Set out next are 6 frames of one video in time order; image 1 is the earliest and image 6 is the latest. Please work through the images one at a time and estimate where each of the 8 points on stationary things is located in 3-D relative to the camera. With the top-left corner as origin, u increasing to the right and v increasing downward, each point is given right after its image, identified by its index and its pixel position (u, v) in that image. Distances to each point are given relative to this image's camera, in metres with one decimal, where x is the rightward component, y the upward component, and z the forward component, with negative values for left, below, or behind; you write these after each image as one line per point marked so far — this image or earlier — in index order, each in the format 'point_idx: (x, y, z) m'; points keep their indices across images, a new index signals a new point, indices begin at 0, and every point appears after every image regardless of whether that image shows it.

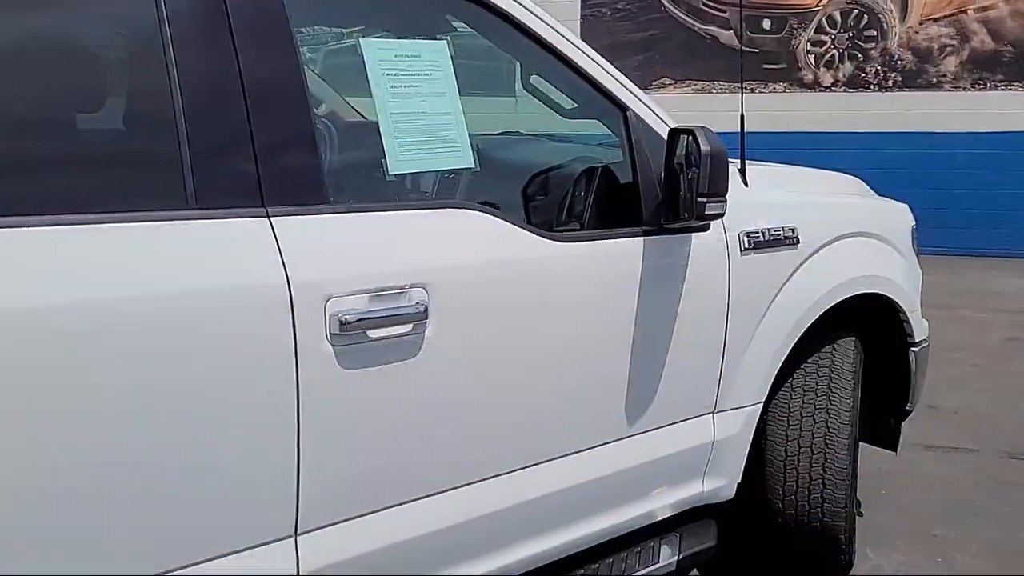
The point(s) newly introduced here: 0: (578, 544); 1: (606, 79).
0: (+0.2, -0.6, +2.3) m
1: (+0.3, +0.5, +2.4) m
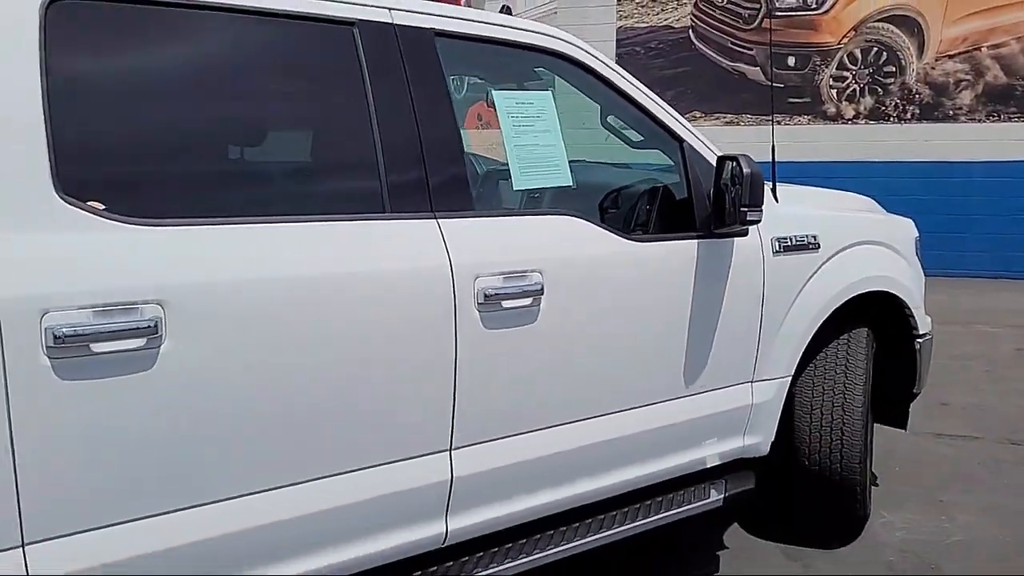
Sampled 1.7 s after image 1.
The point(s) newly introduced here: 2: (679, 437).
0: (+0.4, -0.6, +2.9) m
1: (+0.5, +0.6, +3.1) m
2: (+0.5, -0.5, +3.0) m
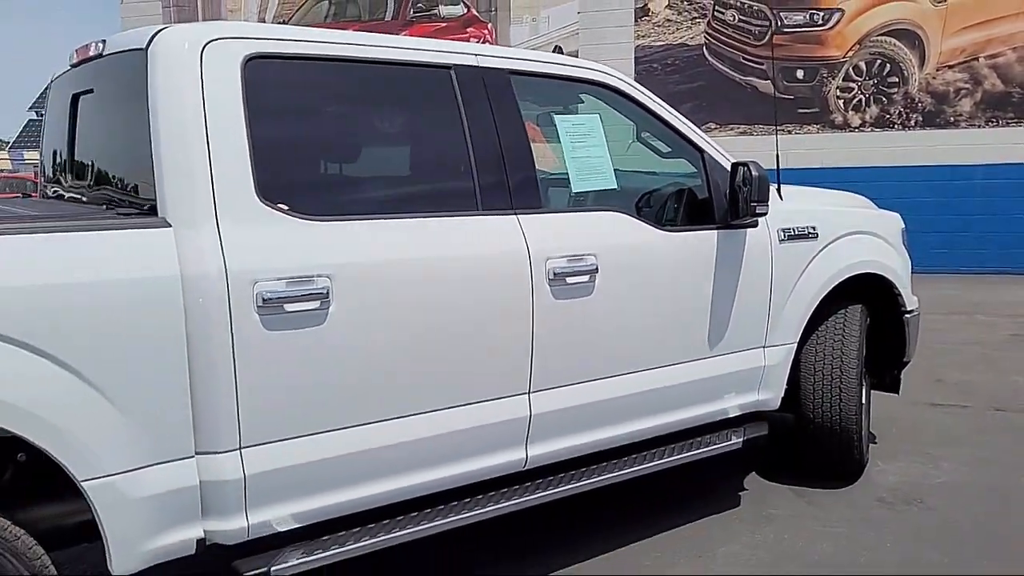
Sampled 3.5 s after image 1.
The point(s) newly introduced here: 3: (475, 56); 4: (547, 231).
0: (+0.7, -0.5, +3.6) m
1: (+0.7, +0.6, +3.8) m
2: (+0.8, -0.4, +3.7) m
3: (-0.1, +0.8, +3.2) m
4: (+0.1, +0.2, +3.2) m
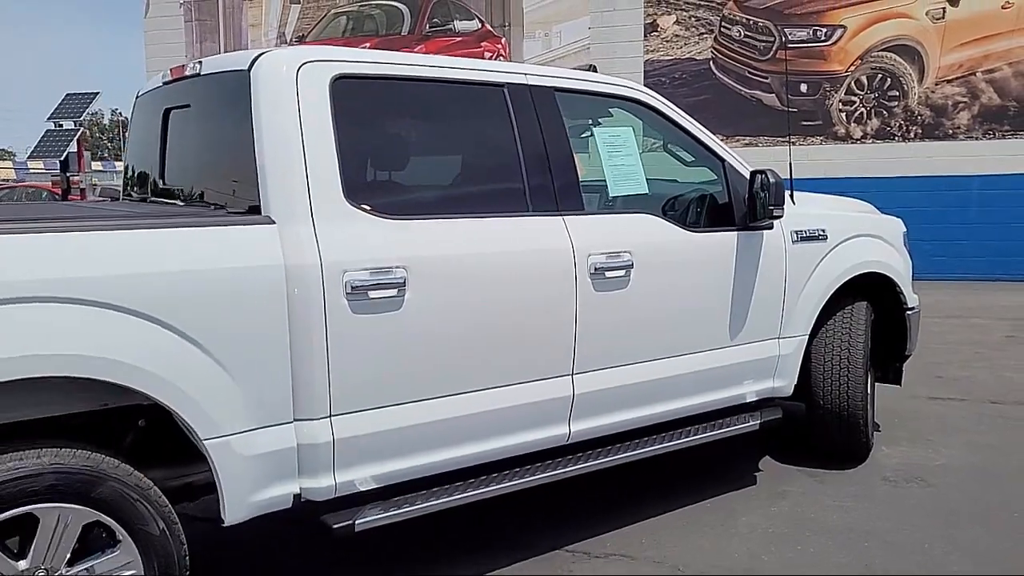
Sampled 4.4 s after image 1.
0: (+0.8, -0.5, +4.0) m
1: (+0.9, +0.7, +4.2) m
2: (+1.0, -0.4, +4.1) m
3: (+0.1, +0.9, +3.6) m
4: (+0.3, +0.2, +3.6) m
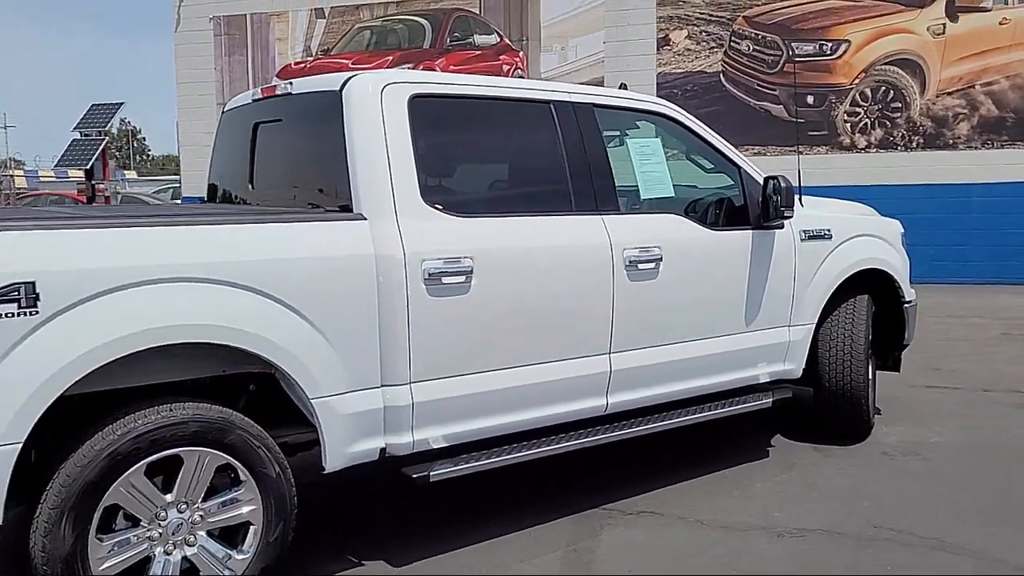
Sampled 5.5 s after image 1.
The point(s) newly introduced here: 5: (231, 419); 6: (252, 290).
0: (+1.0, -0.5, +4.5) m
1: (+1.1, +0.7, +4.7) m
2: (+1.2, -0.4, +4.6) m
3: (+0.3, +0.9, +4.2) m
4: (+0.5, +0.3, +4.1) m
5: (-0.9, -0.4, +3.1) m
6: (-0.9, 0.0, +3.1) m
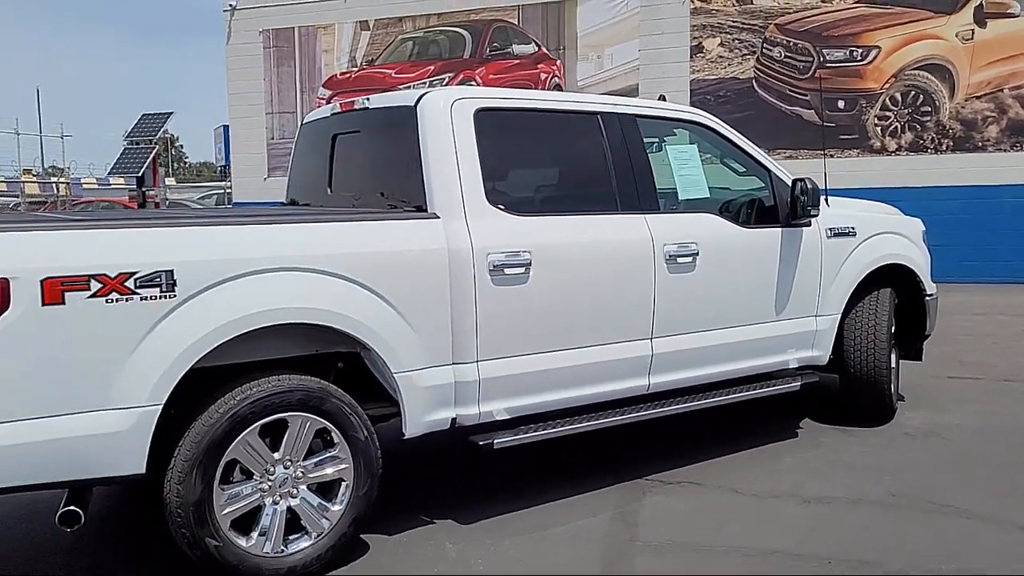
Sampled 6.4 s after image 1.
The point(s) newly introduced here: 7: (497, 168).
0: (+1.3, -0.4, +4.9) m
1: (+1.4, +0.7, +5.1) m
2: (+1.4, -0.3, +5.0) m
3: (+0.5, +0.9, +4.6) m
4: (+0.8, +0.3, +4.6) m
5: (-0.7, -0.4, +3.6) m
6: (-0.7, 0.0, +3.6) m
7: (-0.1, +0.5, +4.1) m
